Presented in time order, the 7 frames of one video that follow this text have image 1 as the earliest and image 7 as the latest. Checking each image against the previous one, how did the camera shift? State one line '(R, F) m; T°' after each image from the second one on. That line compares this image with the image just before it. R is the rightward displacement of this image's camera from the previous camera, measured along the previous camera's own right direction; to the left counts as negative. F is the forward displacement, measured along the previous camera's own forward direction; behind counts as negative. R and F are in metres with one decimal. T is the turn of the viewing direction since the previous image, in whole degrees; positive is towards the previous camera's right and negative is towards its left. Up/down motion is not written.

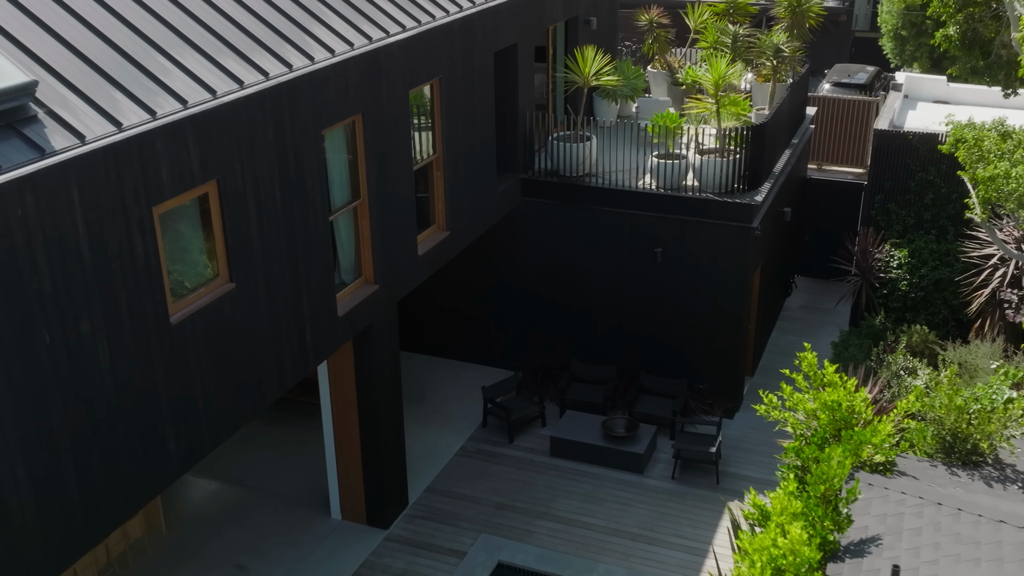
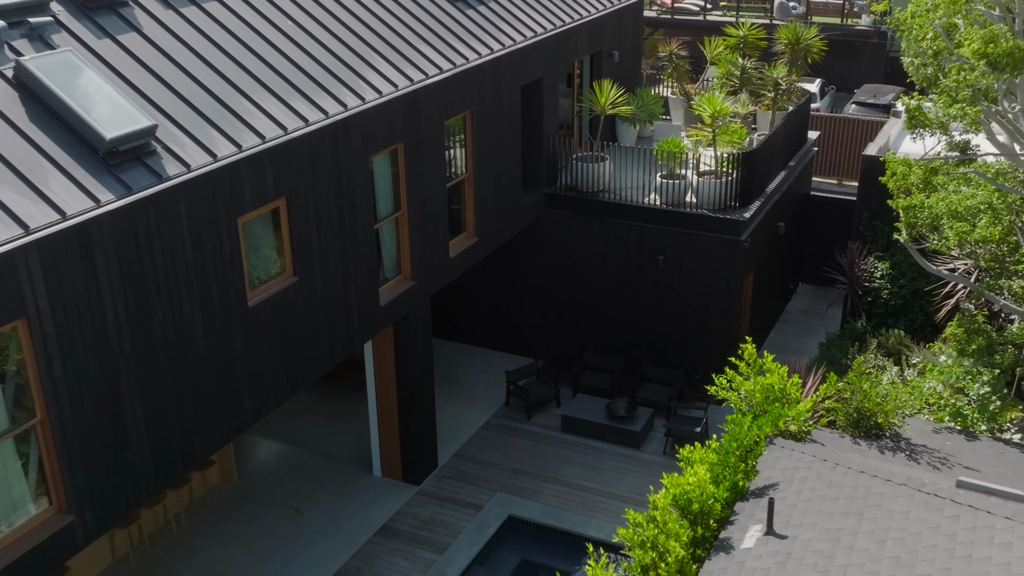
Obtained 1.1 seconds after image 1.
(+0.6, -2.1) m; -3°
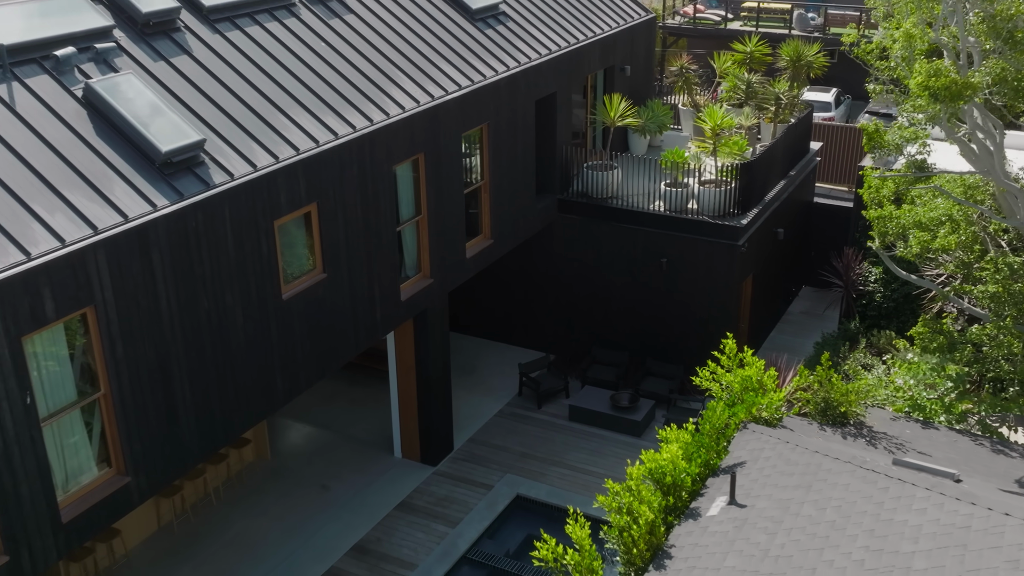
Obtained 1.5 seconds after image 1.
(+0.3, -1.1) m; -2°
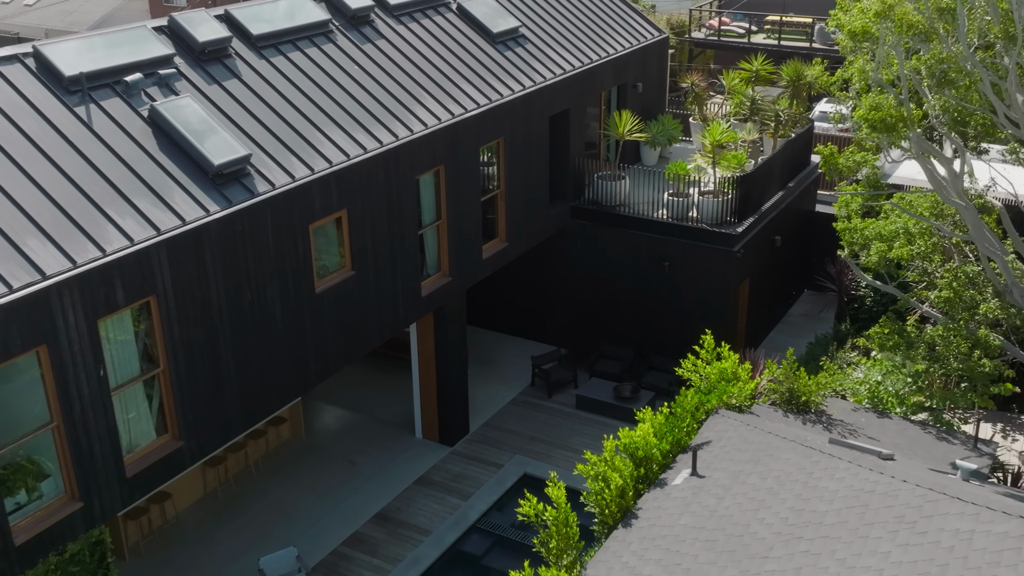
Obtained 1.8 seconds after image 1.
(+0.4, -1.5) m; -2°
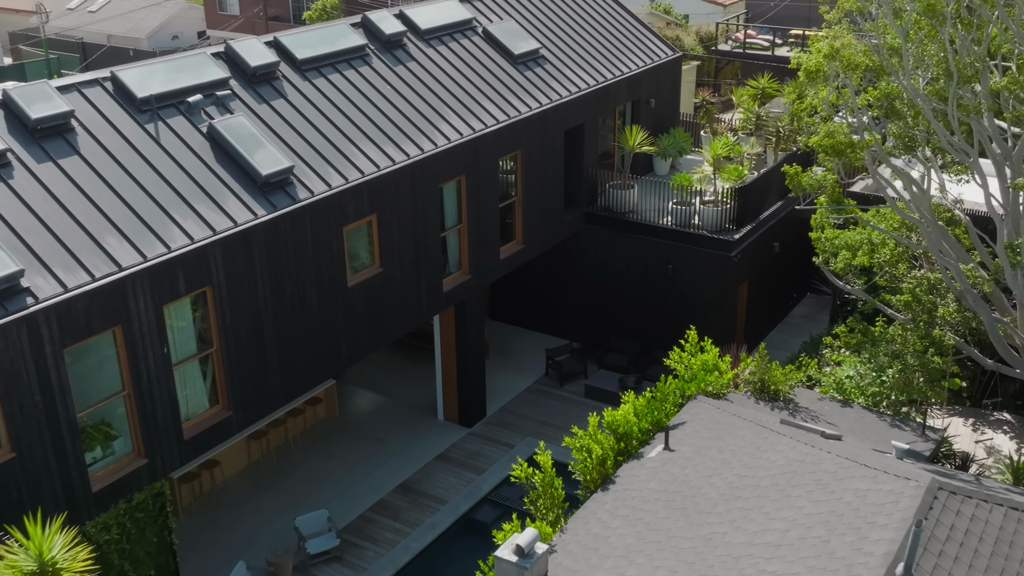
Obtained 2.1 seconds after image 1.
(+0.5, -1.7) m; -2°
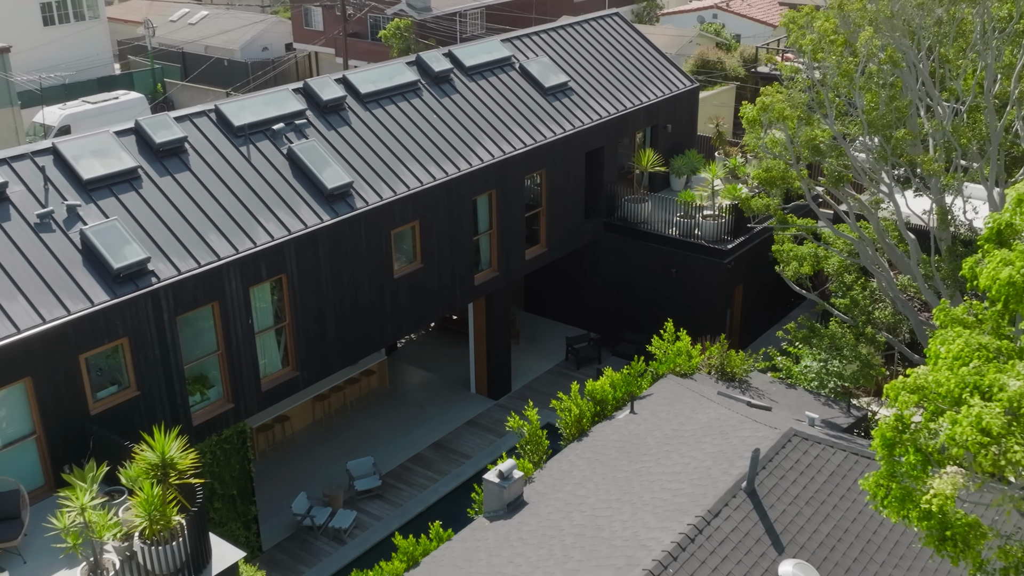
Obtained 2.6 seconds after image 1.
(+1.0, -3.3) m; -4°
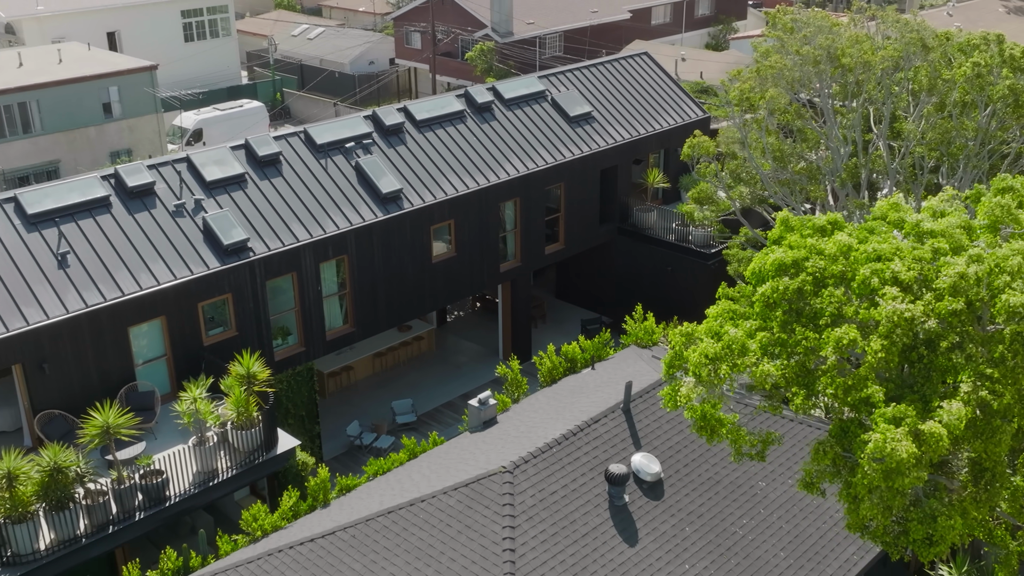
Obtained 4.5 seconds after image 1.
(+2.2, -5.1) m; -6°
